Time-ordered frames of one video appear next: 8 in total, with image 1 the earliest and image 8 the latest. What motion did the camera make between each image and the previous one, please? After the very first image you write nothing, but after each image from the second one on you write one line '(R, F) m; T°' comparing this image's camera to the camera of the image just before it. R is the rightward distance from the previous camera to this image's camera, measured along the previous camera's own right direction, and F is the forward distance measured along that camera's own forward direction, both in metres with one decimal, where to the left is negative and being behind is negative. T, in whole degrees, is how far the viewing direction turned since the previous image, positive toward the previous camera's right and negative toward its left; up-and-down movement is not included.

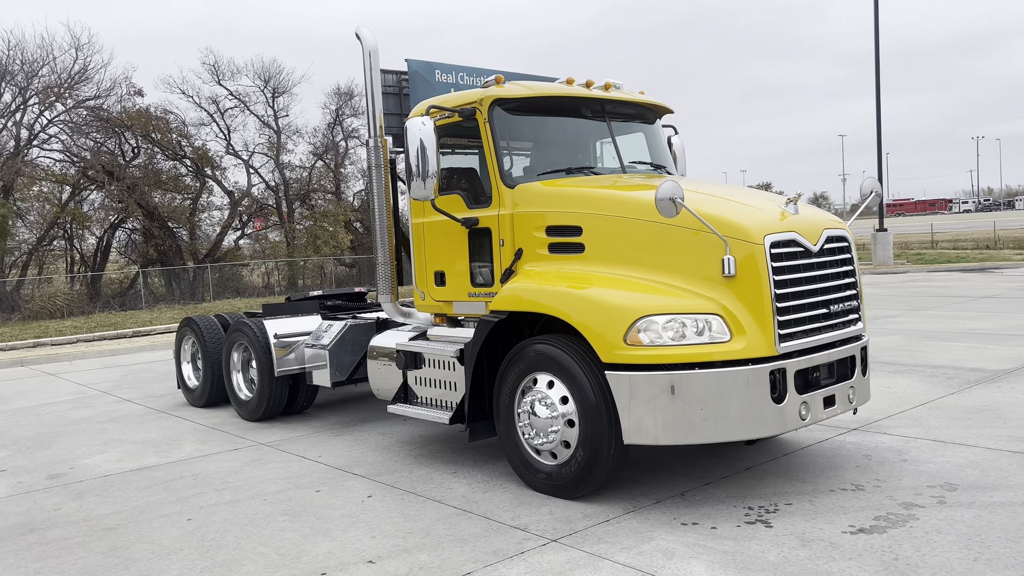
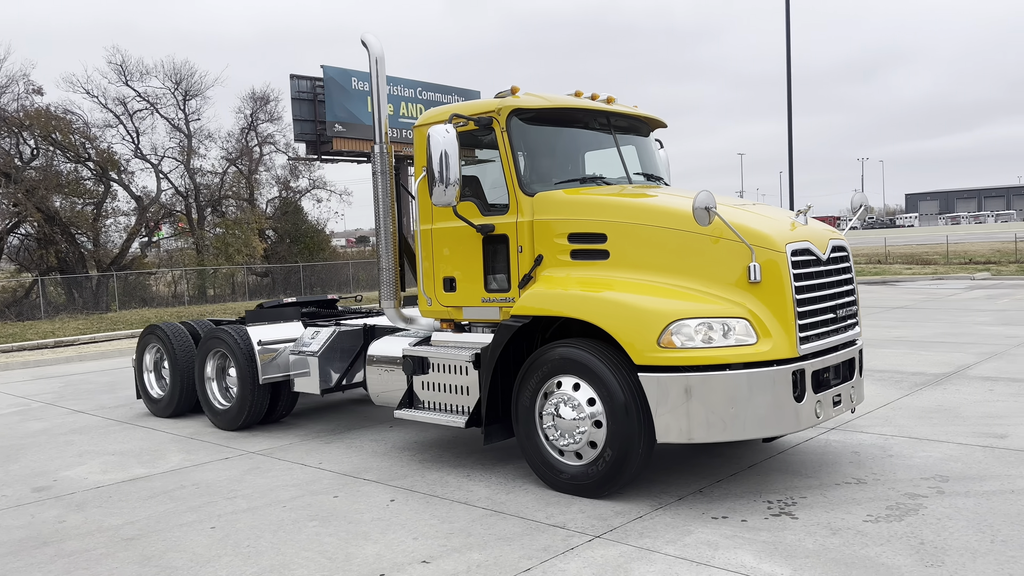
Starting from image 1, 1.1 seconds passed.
(-0.7, -0.1) m; +6°
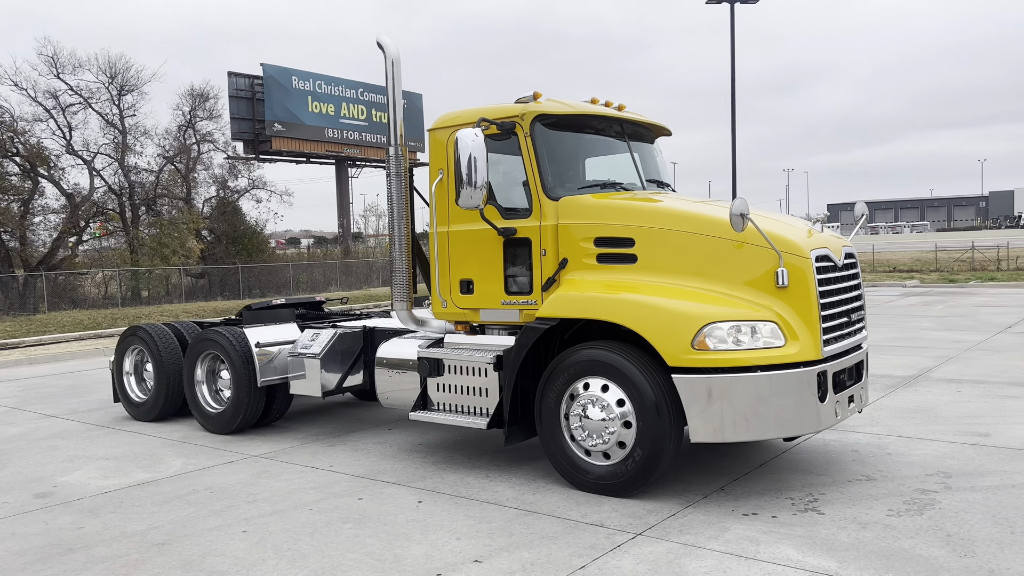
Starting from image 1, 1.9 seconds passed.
(-0.6, 0.0) m; +5°
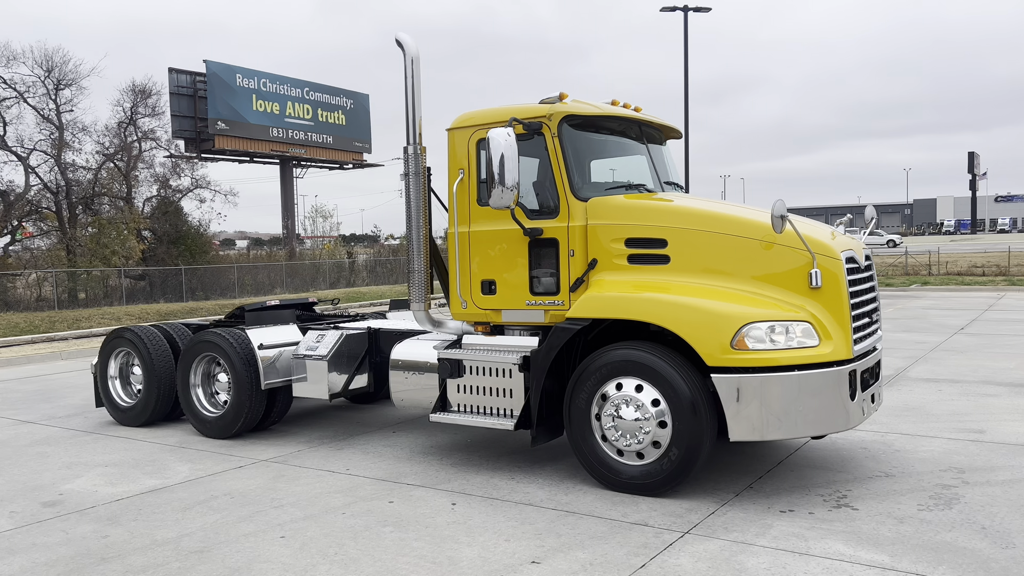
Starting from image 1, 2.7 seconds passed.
(-0.6, 0.0) m; +4°
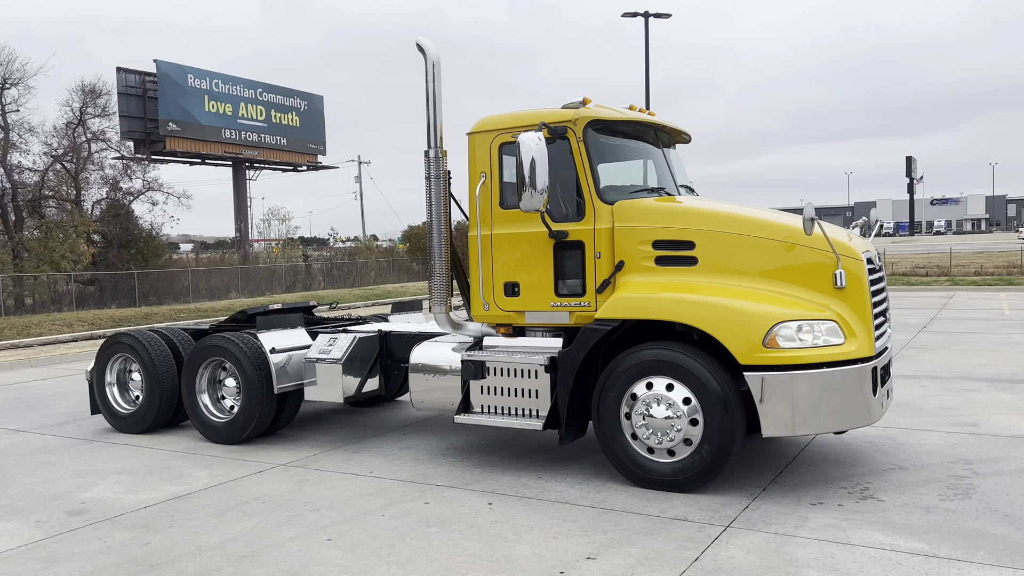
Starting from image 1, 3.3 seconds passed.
(-0.5, -0.1) m; +3°
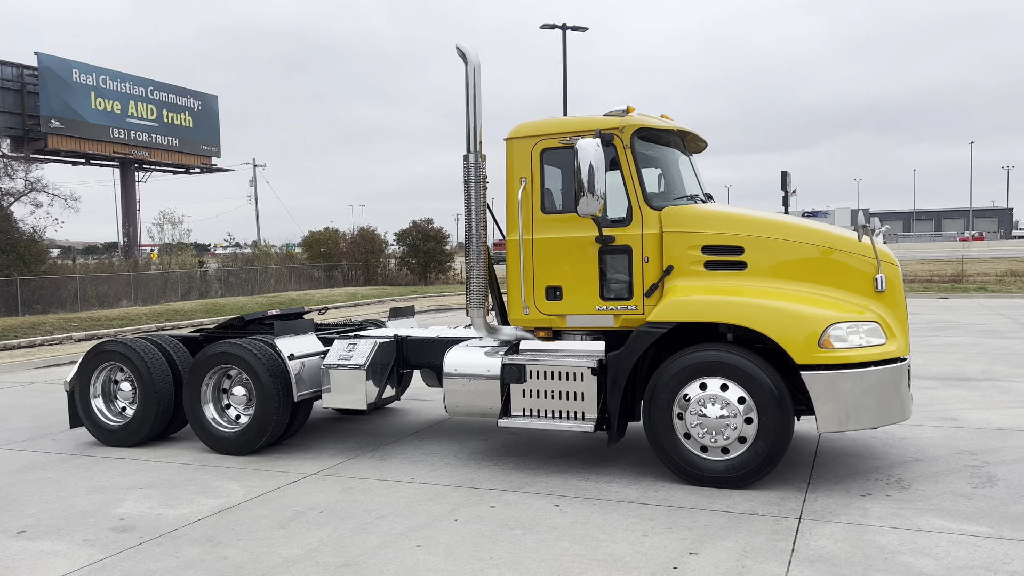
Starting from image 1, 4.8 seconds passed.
(-1.1, 0.0) m; +8°
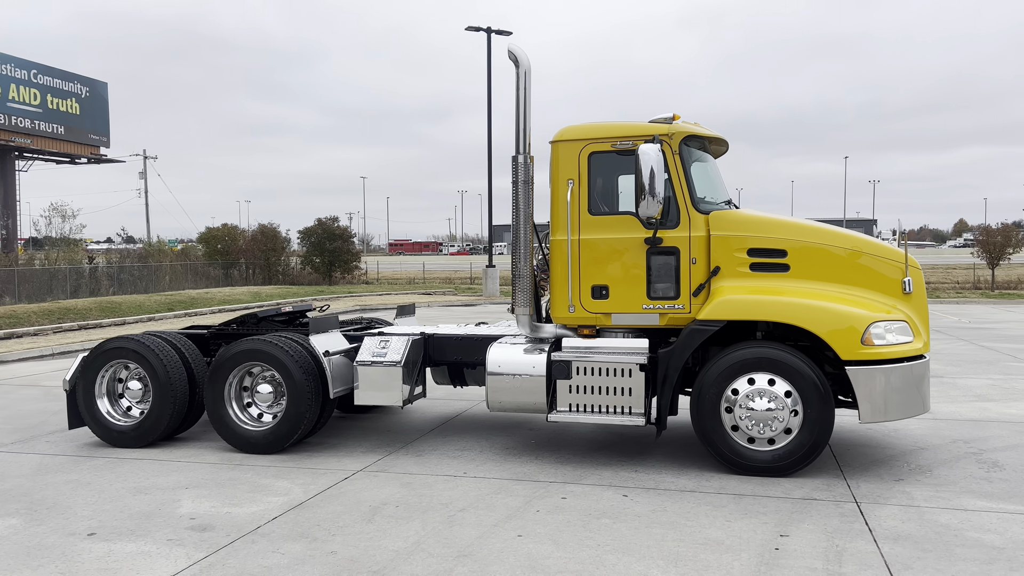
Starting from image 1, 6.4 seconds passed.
(-1.1, -0.1) m; +7°
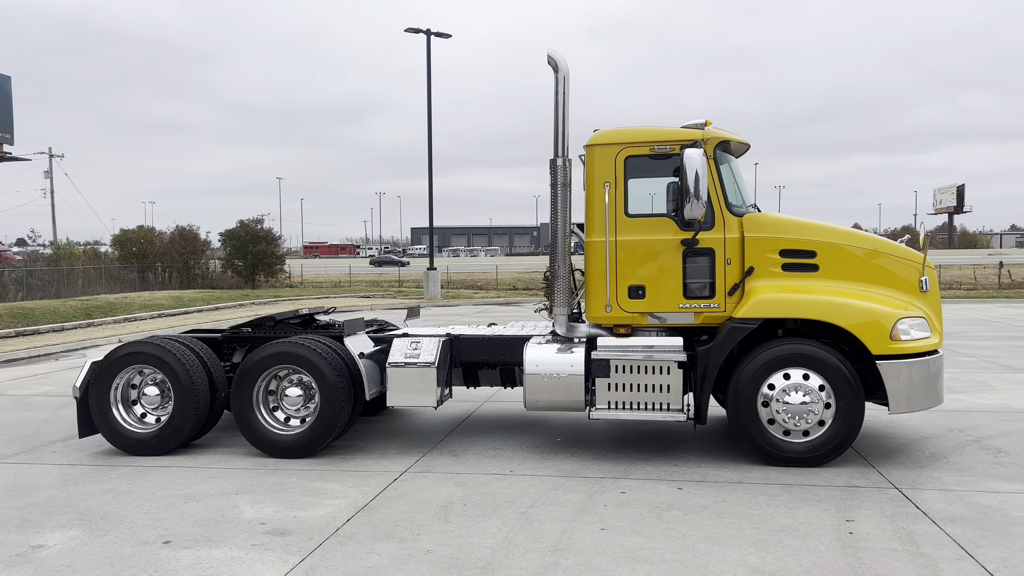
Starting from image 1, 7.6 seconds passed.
(-0.9, 0.0) m; +6°
